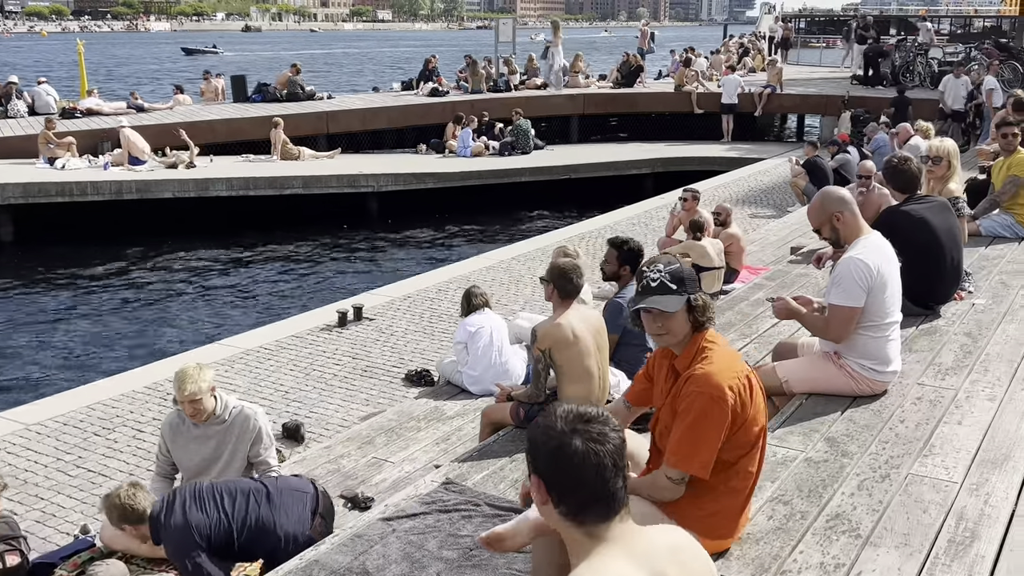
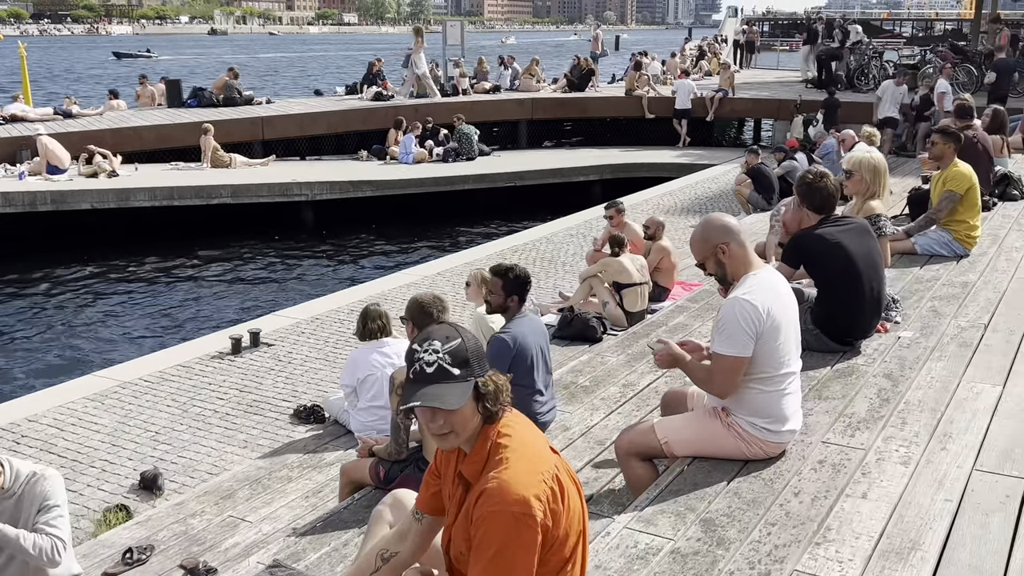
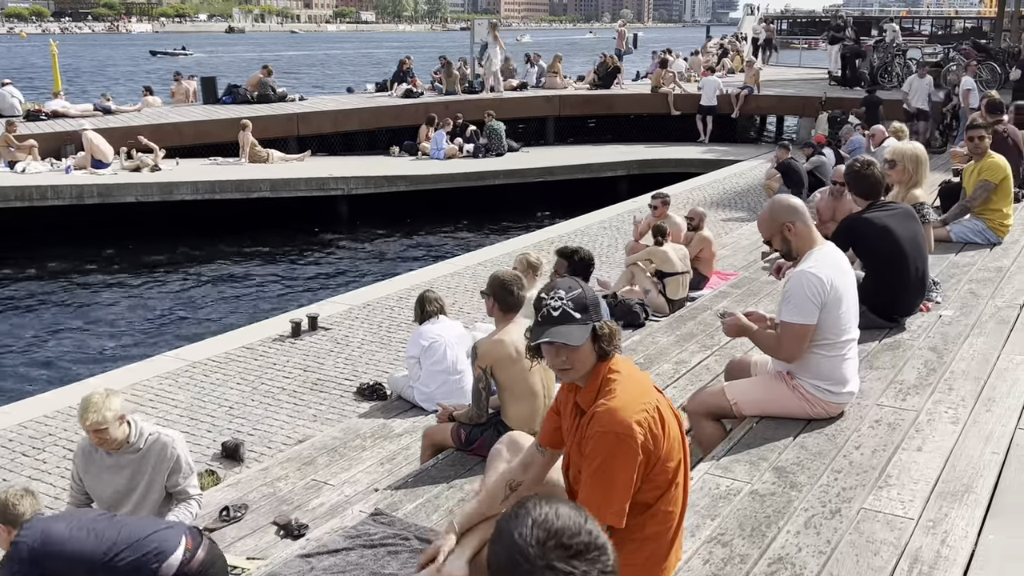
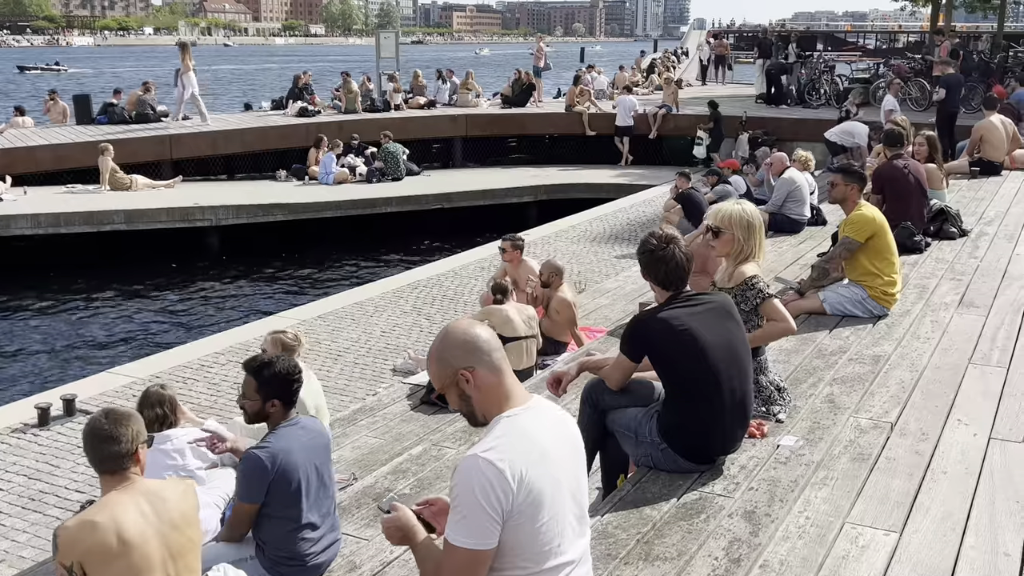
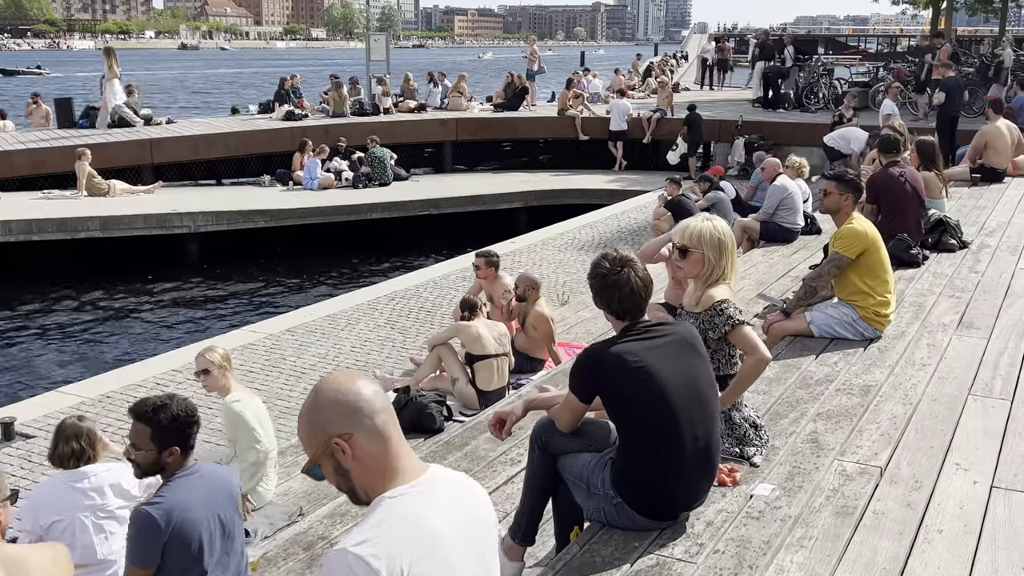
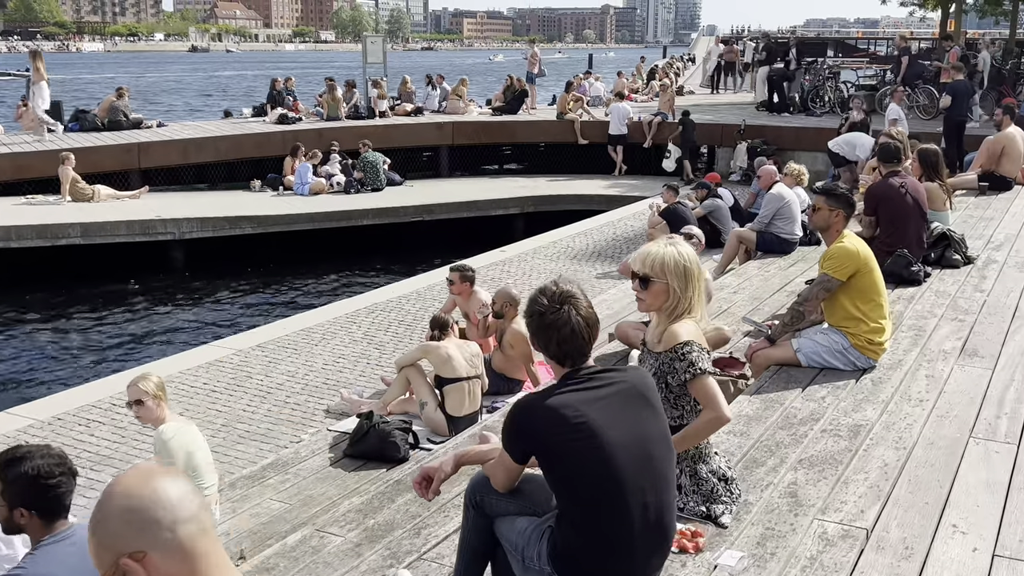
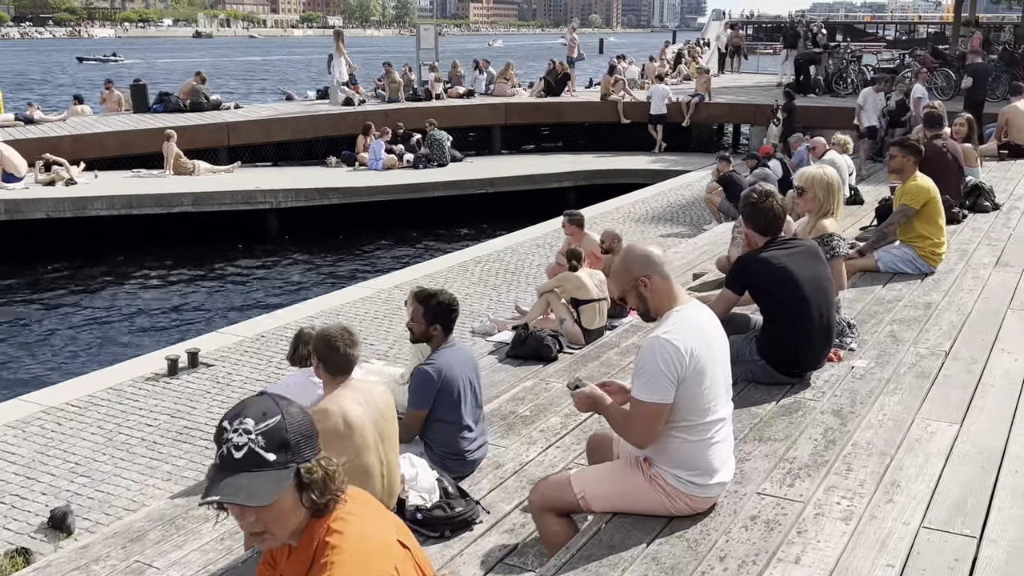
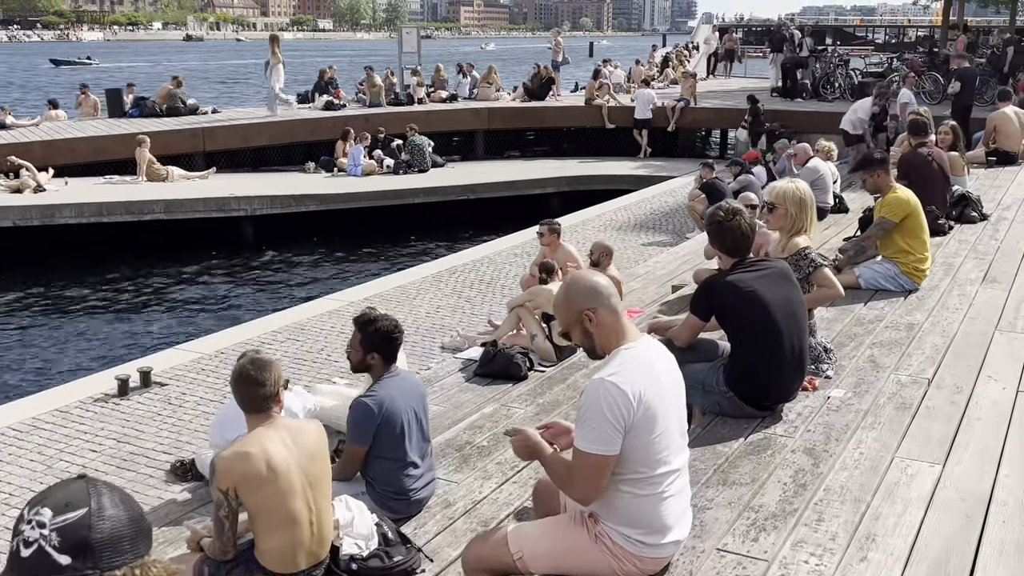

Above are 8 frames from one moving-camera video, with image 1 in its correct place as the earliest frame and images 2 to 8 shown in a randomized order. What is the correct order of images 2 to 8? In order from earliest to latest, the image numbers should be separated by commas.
3, 2, 7, 8, 4, 5, 6
